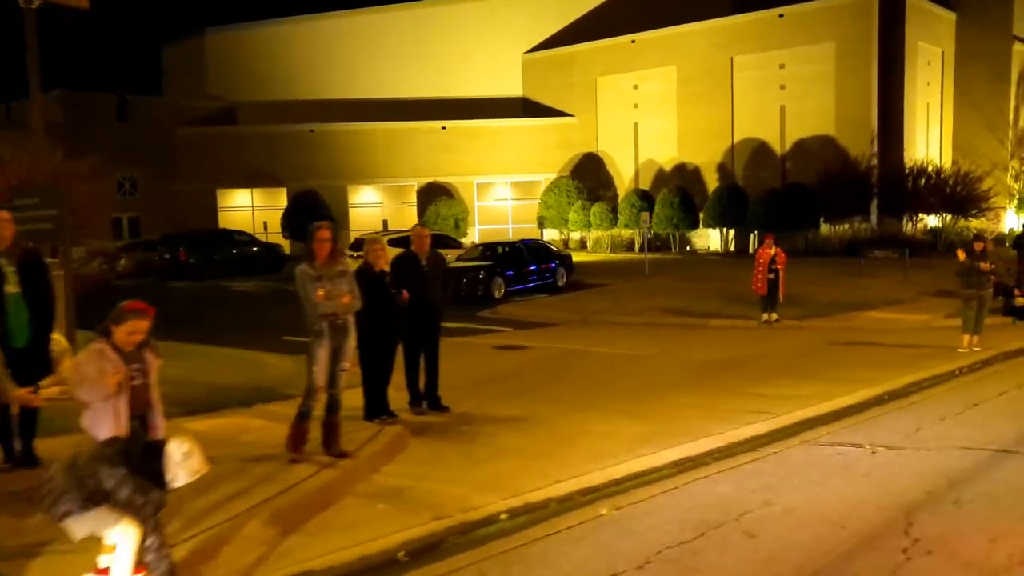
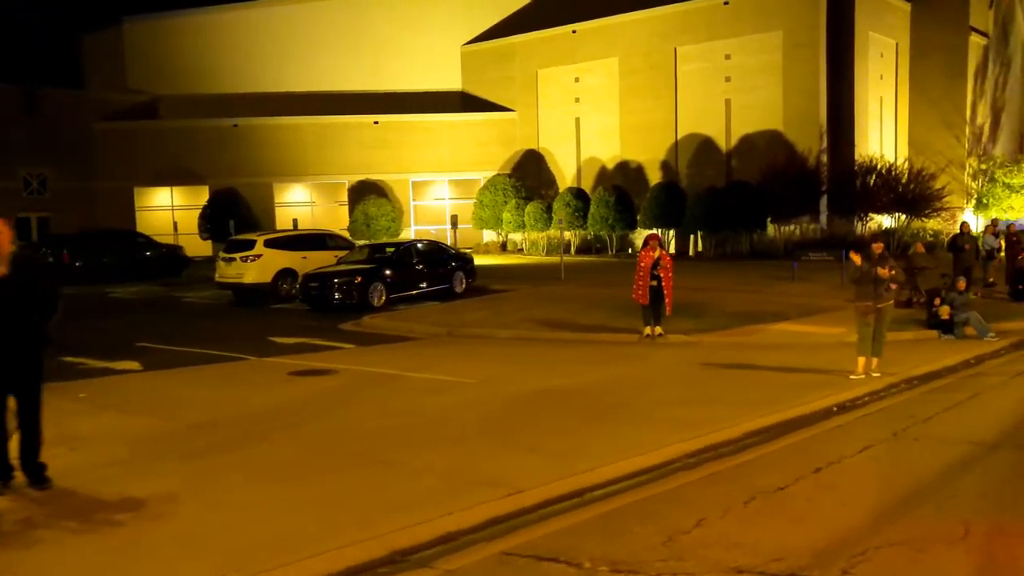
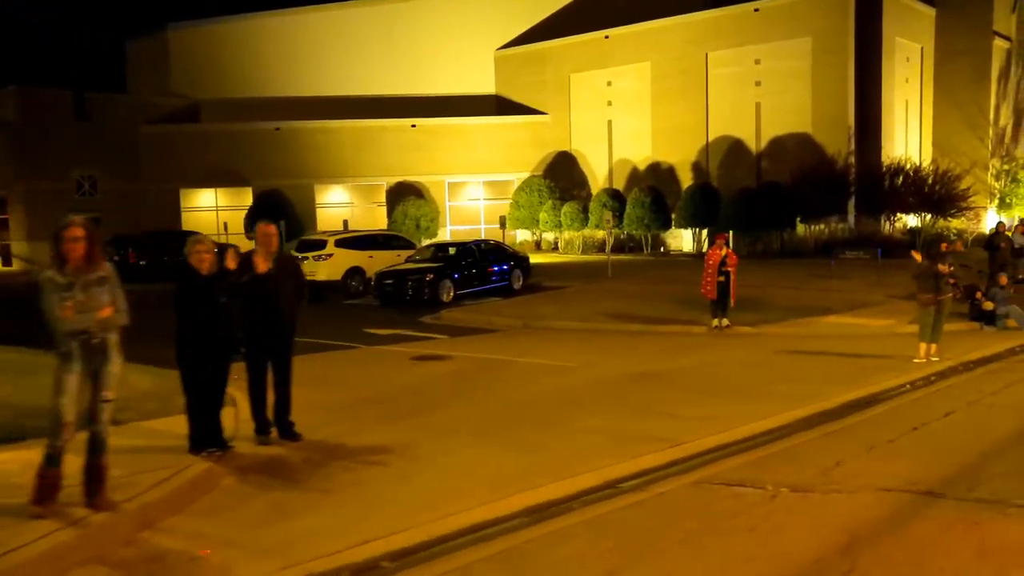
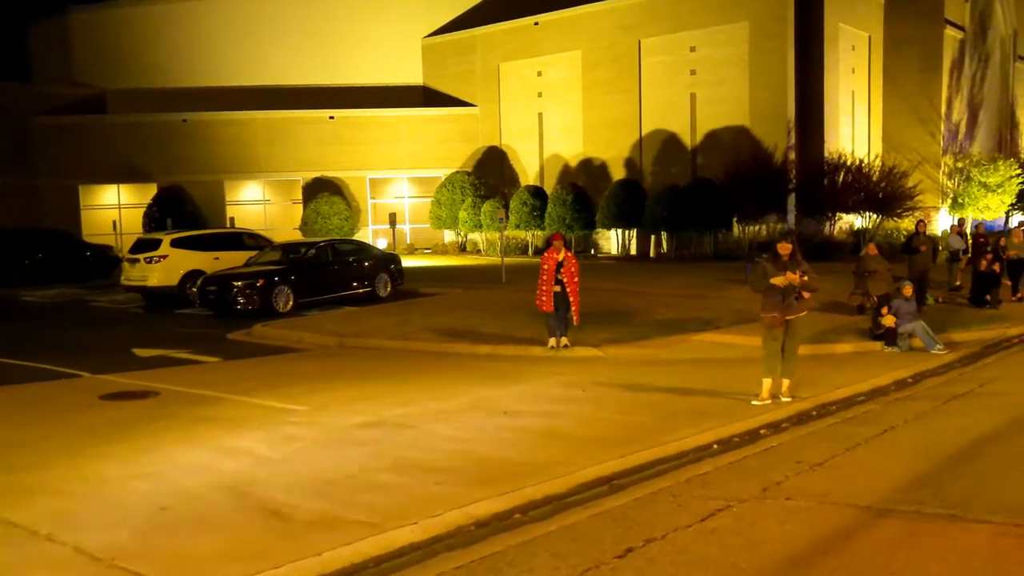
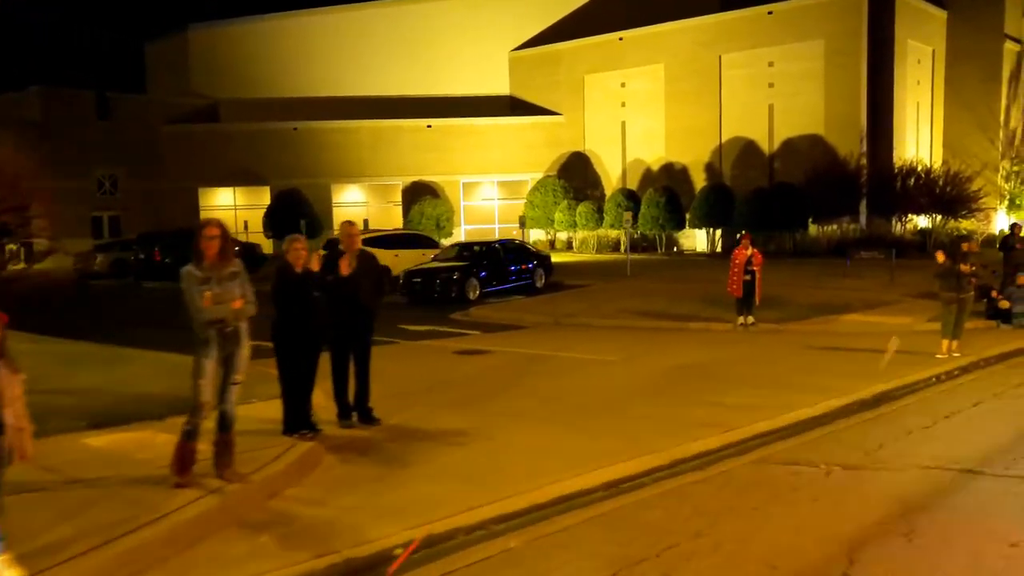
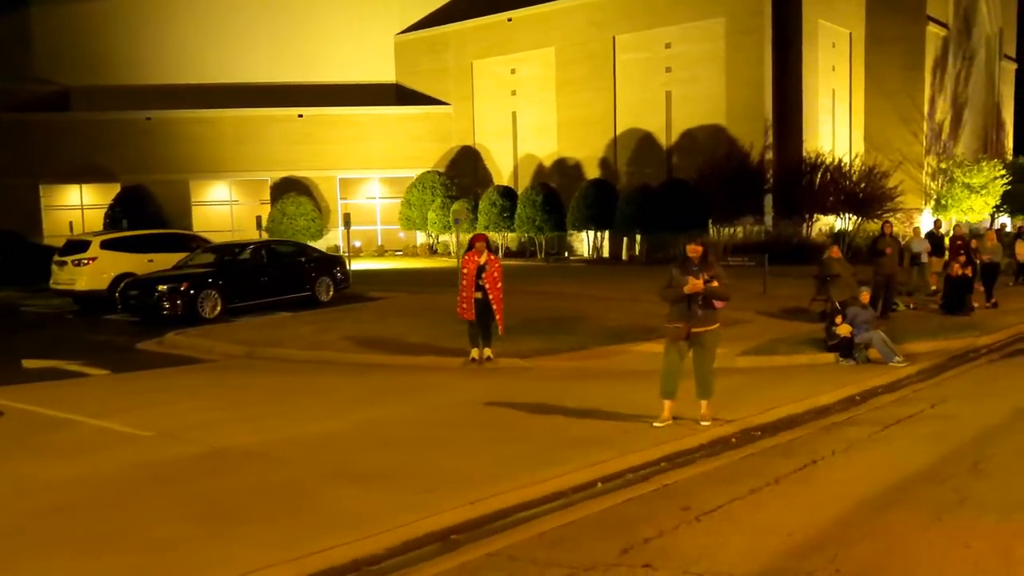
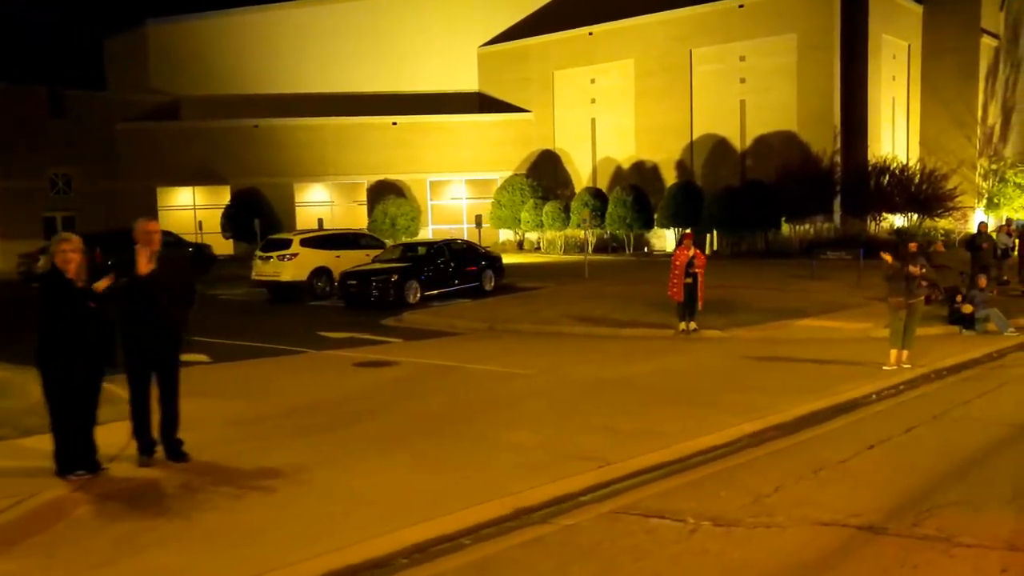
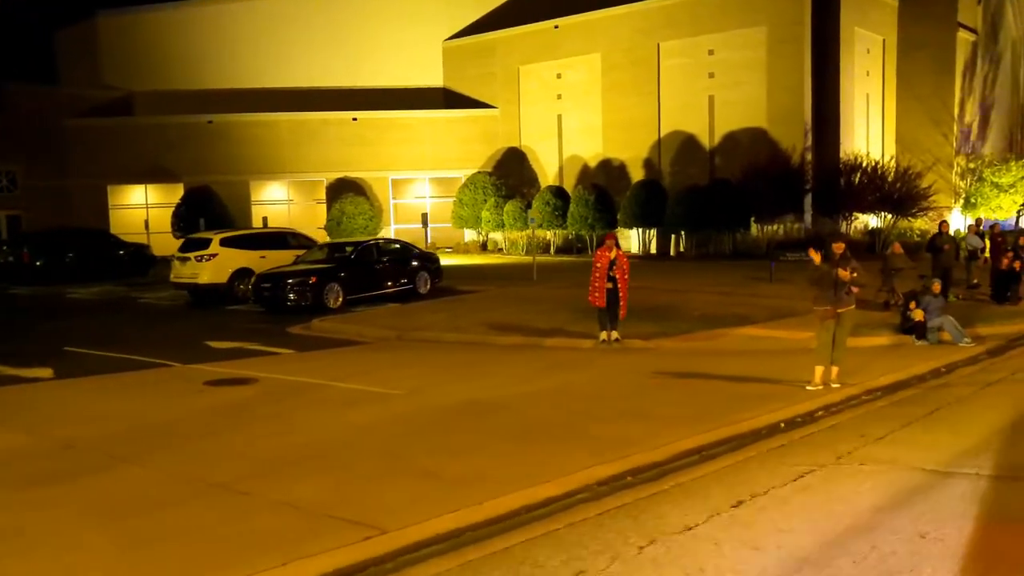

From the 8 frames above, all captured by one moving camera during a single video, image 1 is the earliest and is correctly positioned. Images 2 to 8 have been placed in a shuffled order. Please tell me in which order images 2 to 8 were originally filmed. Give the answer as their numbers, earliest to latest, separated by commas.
5, 3, 7, 2, 8, 4, 6
